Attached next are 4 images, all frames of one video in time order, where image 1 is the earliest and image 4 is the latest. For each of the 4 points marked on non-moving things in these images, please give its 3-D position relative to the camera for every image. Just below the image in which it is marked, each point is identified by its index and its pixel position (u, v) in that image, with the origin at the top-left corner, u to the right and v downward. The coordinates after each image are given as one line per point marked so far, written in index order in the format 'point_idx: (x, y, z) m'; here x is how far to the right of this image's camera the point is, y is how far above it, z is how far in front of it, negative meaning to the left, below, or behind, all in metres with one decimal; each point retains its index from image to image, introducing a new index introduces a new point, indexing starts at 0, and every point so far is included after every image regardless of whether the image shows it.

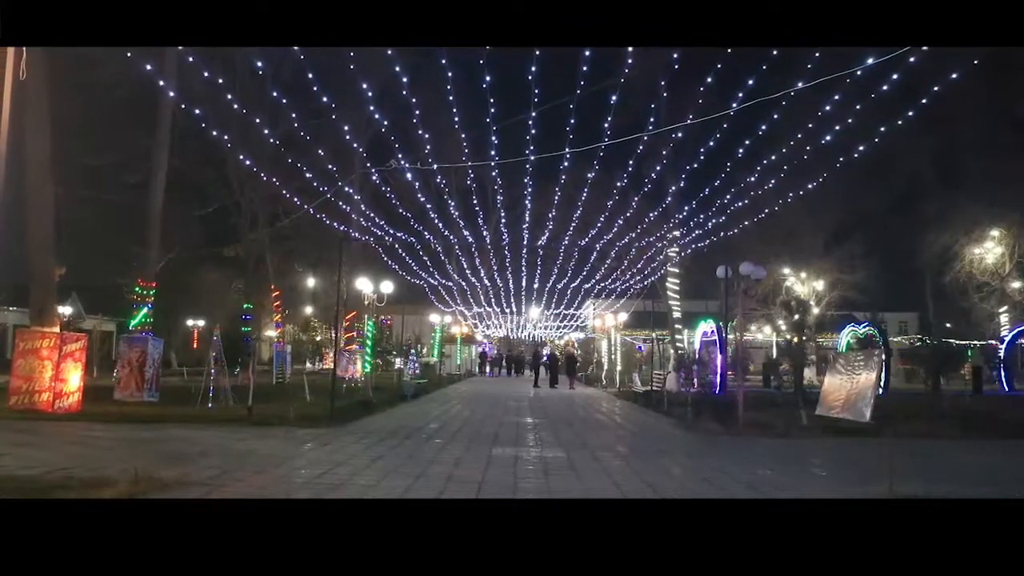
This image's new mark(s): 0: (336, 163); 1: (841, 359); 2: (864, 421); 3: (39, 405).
0: (-3.3, +2.3, +16.7) m
1: (+5.7, -1.2, +15.0) m
2: (+5.7, -2.2, +14.2) m
3: (-7.2, -1.8, +13.3) m
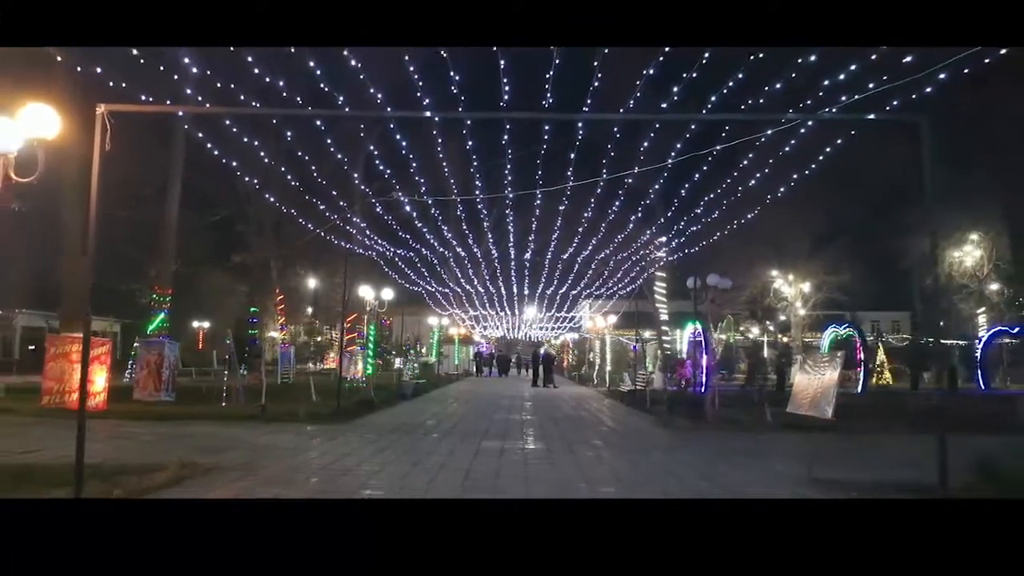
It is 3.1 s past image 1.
0: (-3.5, +2.2, +17.9) m
1: (+5.5, -1.3, +16.2) m
2: (+5.6, -2.3, +15.4) m
3: (-7.4, -1.9, +14.5) m
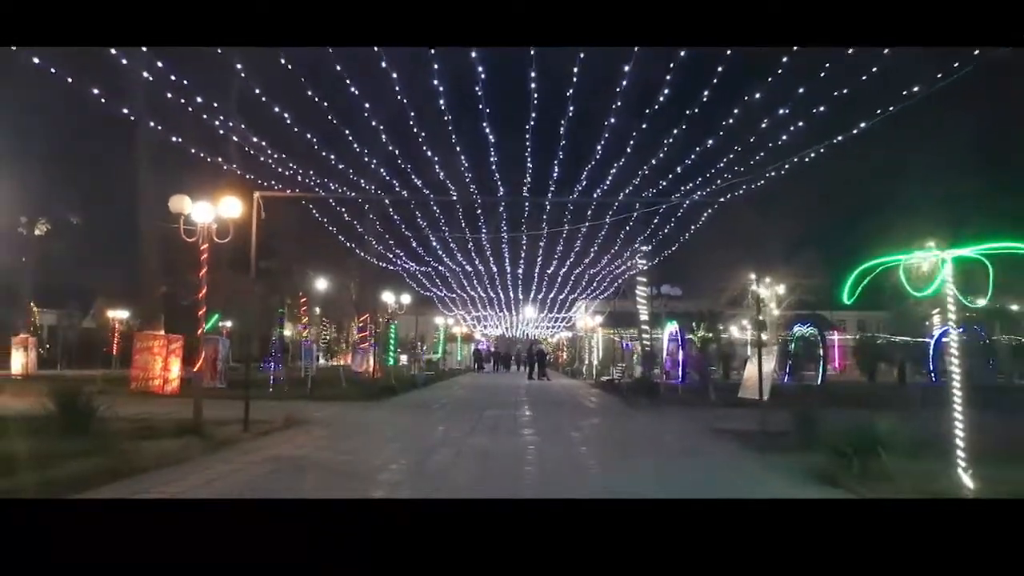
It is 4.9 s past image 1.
0: (-3.6, +2.0, +21.4) m
1: (+5.4, -1.5, +19.7) m
2: (+5.5, -2.4, +19.0) m
3: (-7.4, -2.1, +18.1) m
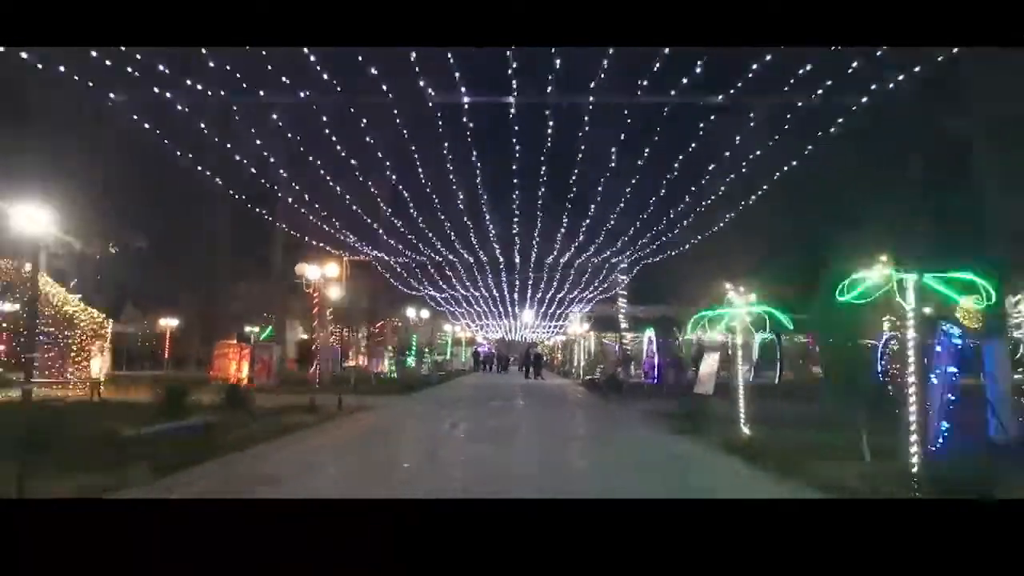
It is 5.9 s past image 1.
0: (-3.6, +1.5, +26.4) m
1: (+5.4, -2.0, +24.7) m
2: (+5.4, -2.9, +24.0) m
3: (-7.5, -2.6, +23.1) m
